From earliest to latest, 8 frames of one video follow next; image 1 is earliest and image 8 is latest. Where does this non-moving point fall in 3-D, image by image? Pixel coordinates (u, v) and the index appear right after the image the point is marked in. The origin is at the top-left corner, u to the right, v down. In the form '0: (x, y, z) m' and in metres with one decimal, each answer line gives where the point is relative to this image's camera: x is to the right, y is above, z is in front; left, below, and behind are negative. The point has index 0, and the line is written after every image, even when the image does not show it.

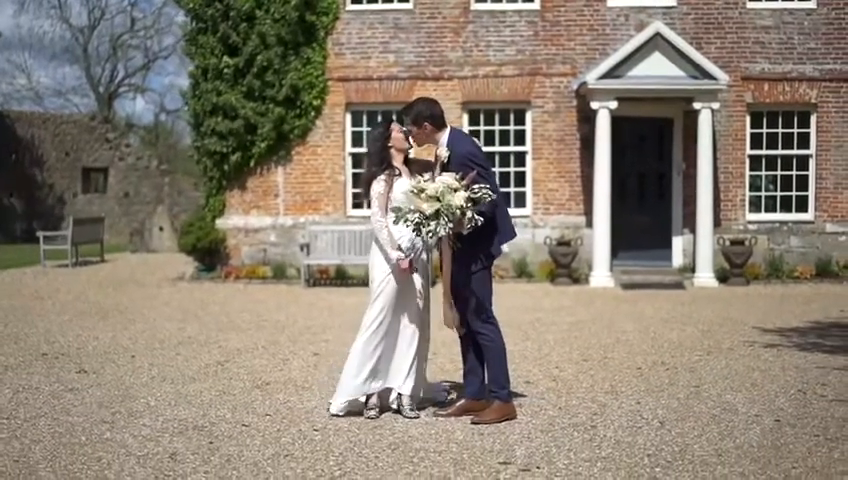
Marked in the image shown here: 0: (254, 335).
0: (-1.3, -0.8, +10.7) m
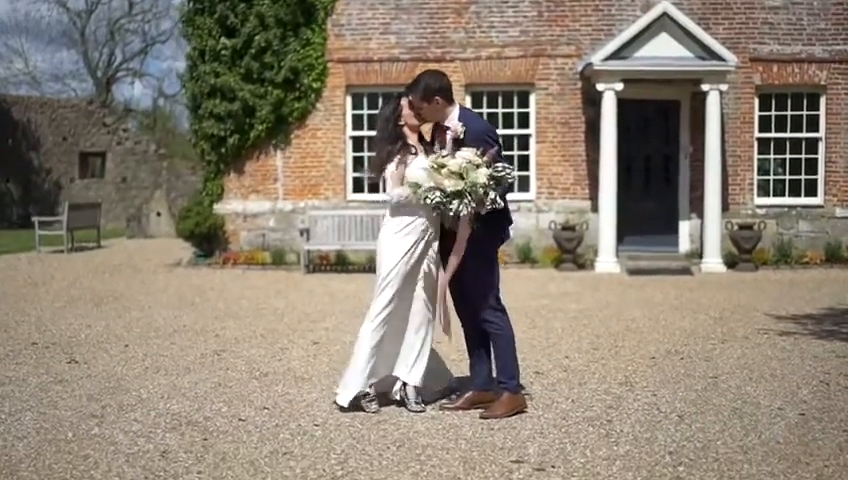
0: (-1.3, -0.6, +10.3) m
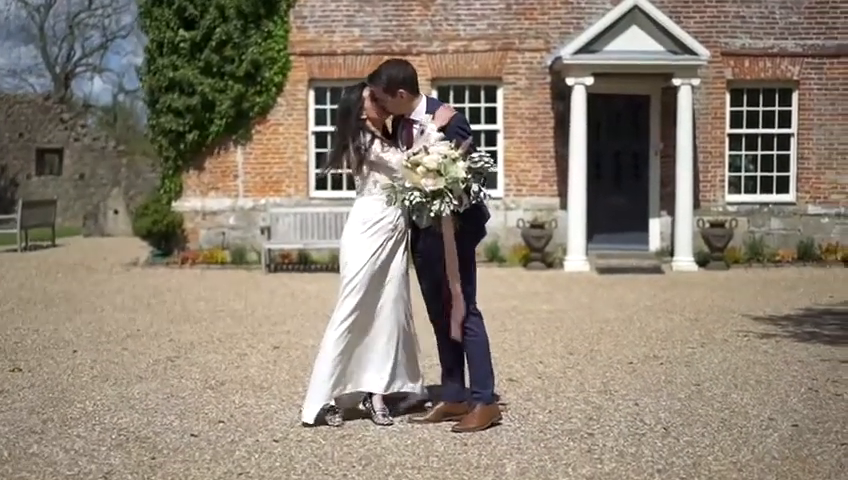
0: (-1.6, -0.6, +9.9) m
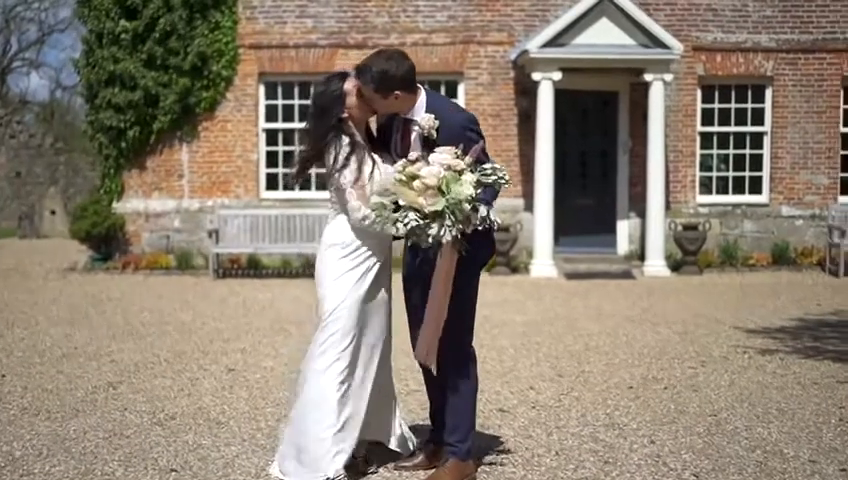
0: (-1.8, -0.7, +8.9) m
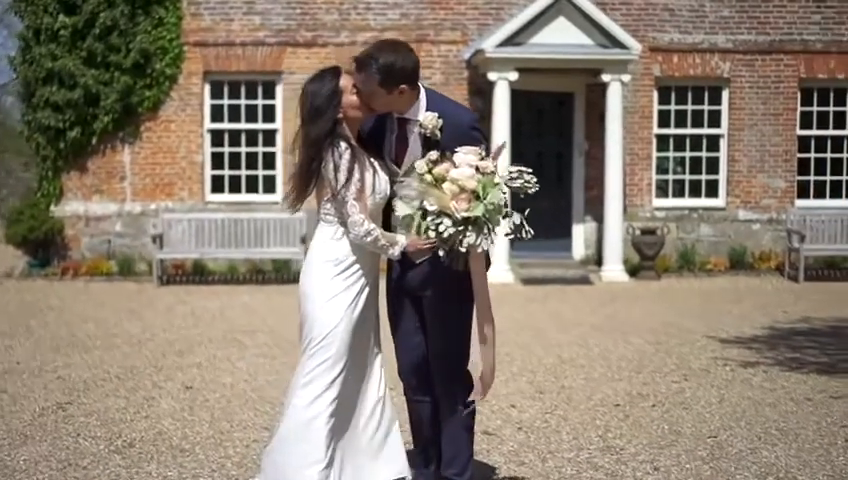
0: (-2.0, -0.7, +8.4) m
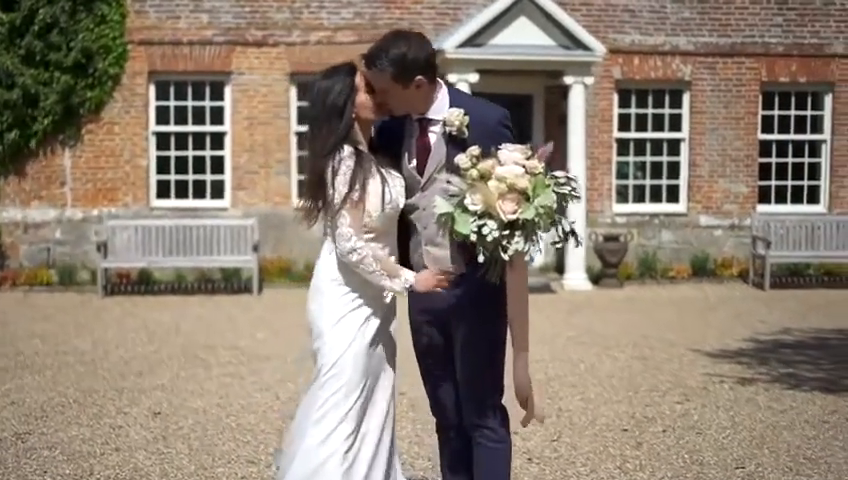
0: (-2.1, -0.8, +7.7) m
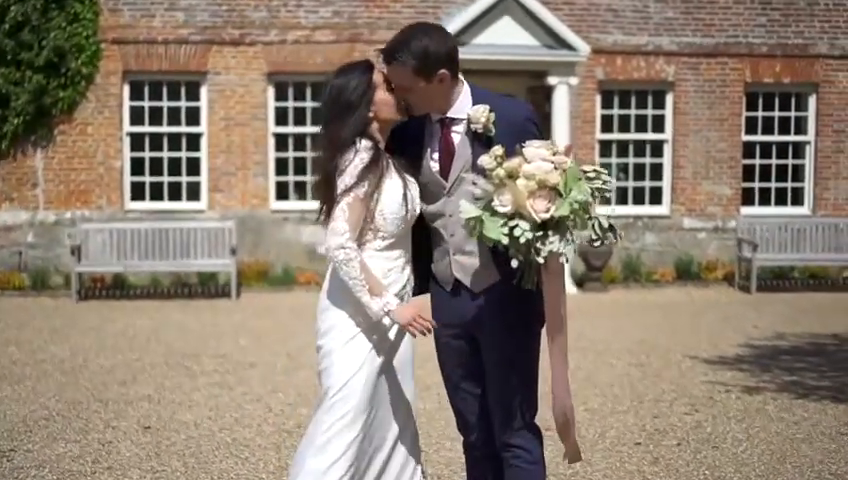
0: (-2.1, -0.8, +7.4) m
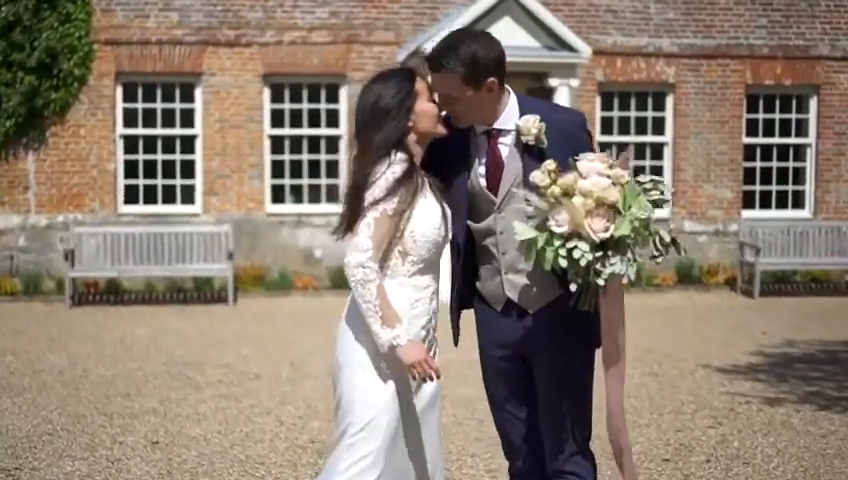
0: (-2.0, -0.9, +7.2) m
